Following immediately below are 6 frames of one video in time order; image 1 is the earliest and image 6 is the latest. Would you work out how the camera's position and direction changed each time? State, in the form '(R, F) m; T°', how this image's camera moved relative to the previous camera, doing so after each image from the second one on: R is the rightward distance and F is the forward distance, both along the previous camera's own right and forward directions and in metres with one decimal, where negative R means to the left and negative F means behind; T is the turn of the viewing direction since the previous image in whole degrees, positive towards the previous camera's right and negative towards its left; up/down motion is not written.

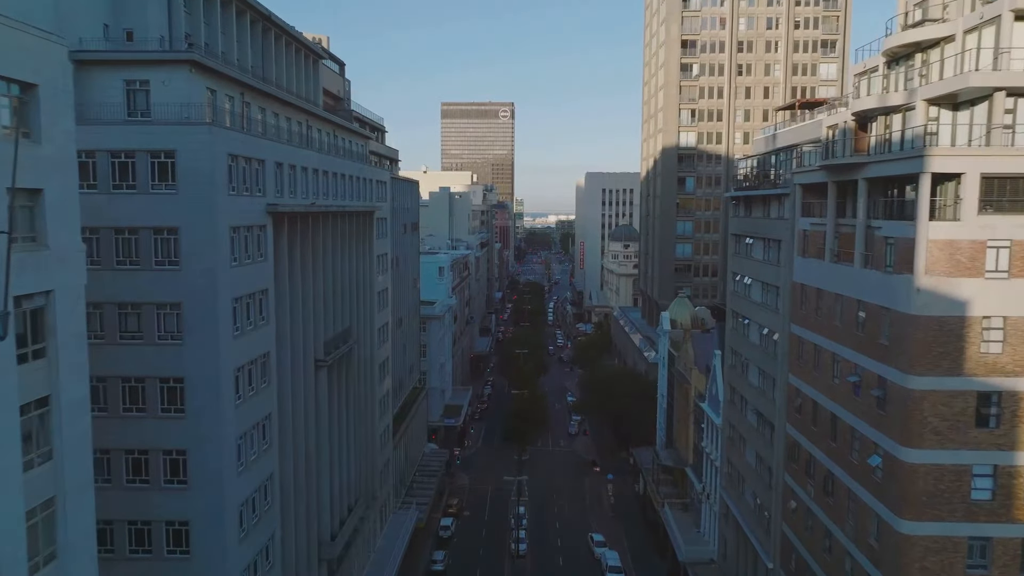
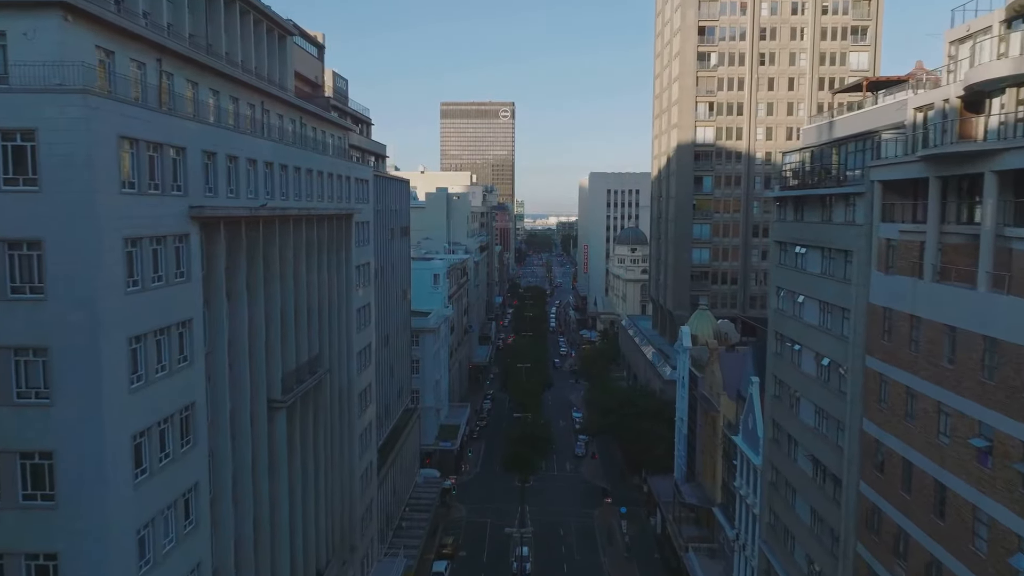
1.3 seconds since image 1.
(-0.1, +7.9) m; 0°
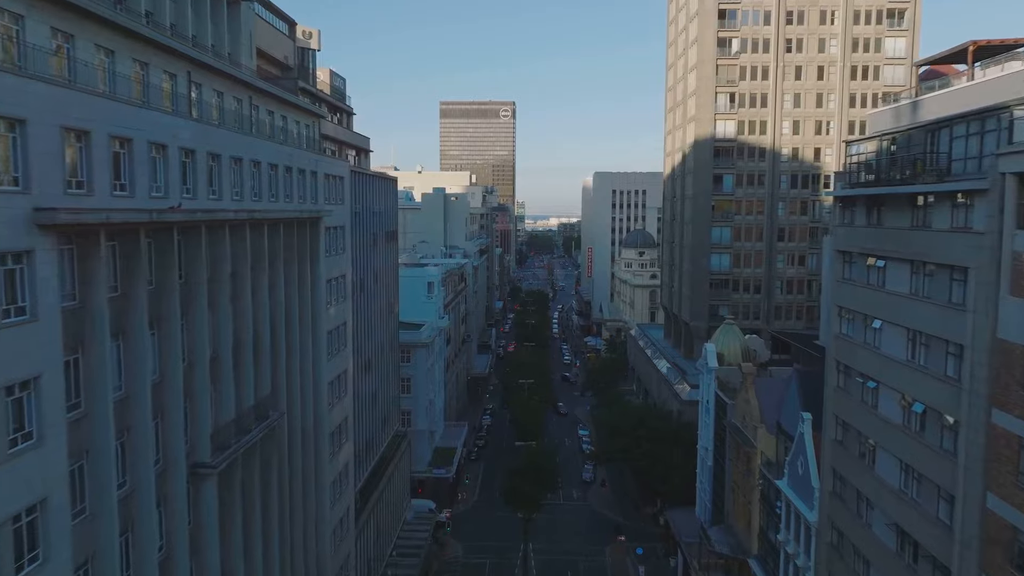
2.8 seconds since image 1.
(-0.1, +7.9) m; 0°
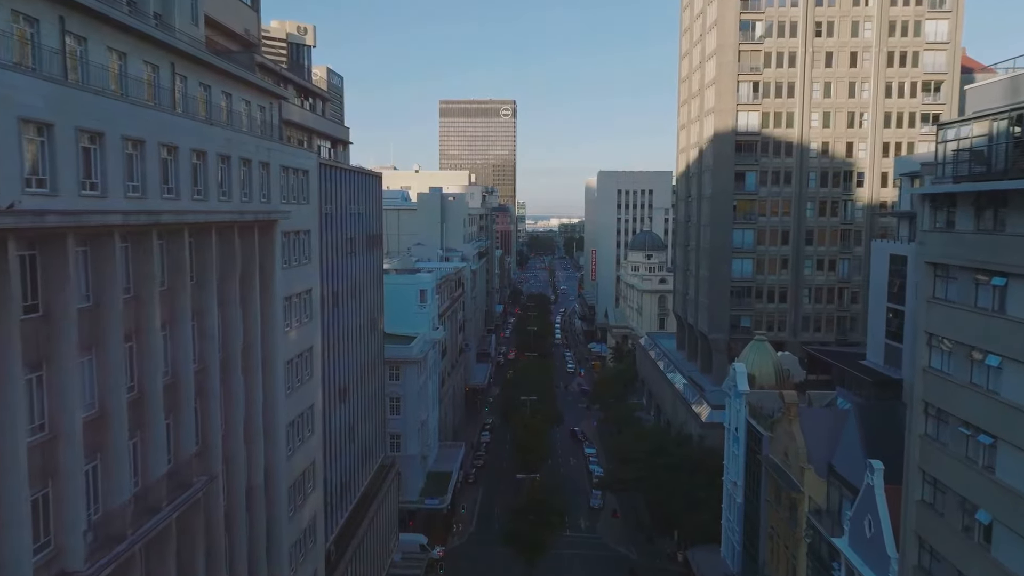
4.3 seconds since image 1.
(0.0, +7.4) m; 0°
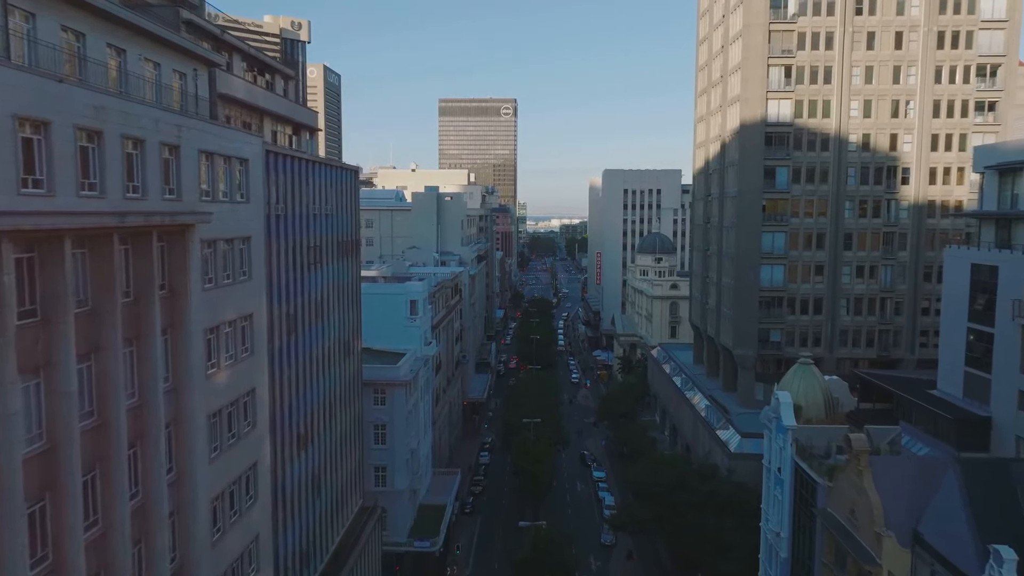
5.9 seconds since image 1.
(0.0, +8.2) m; 0°
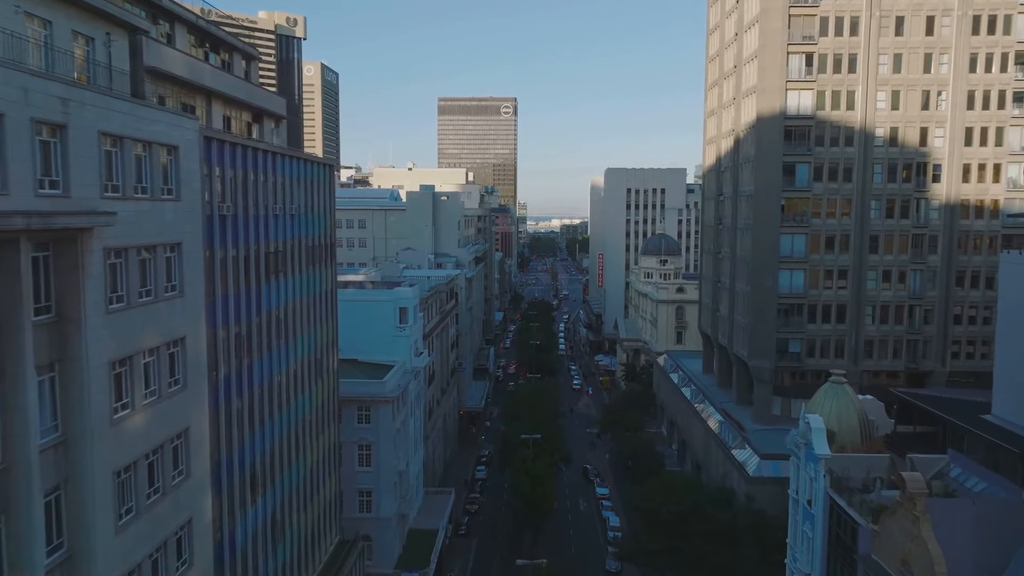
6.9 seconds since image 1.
(+0.2, +5.1) m; 0°
